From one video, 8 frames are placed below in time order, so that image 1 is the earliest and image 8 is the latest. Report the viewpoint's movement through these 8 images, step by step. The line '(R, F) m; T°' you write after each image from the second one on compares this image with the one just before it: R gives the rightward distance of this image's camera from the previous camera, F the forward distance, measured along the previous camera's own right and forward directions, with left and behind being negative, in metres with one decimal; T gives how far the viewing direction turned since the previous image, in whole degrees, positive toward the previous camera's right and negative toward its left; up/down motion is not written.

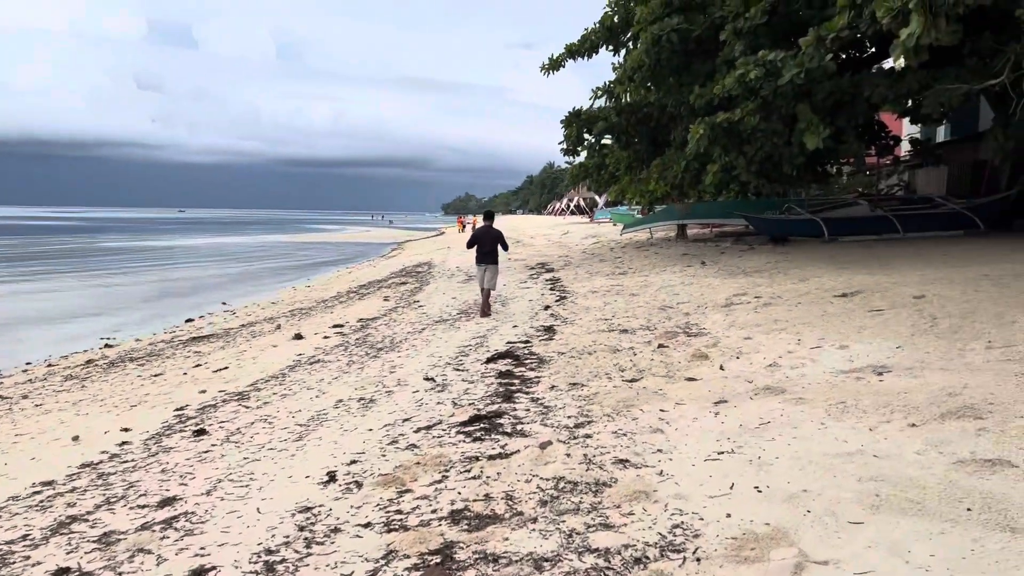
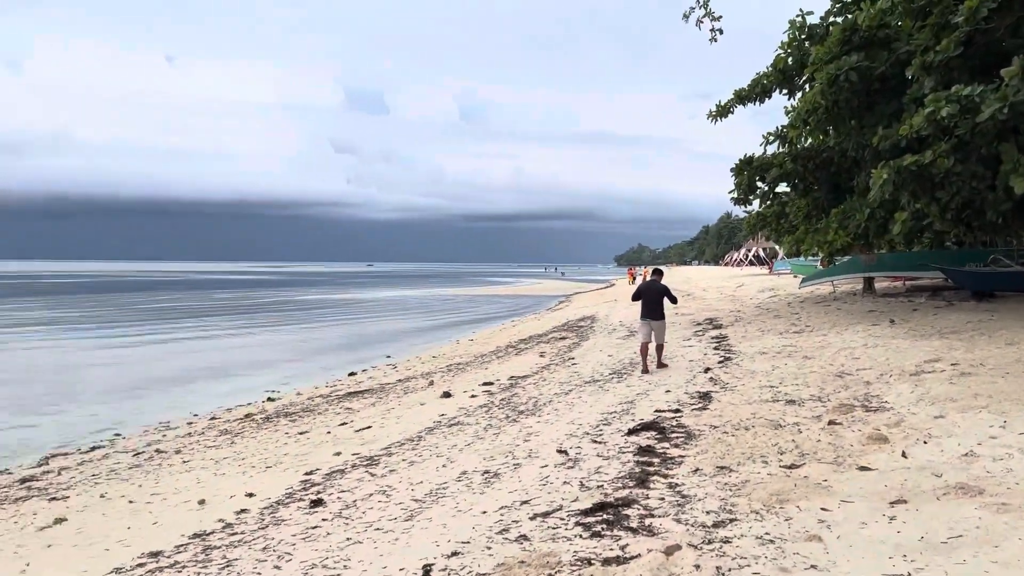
(+0.4, +0.9) m; -12°
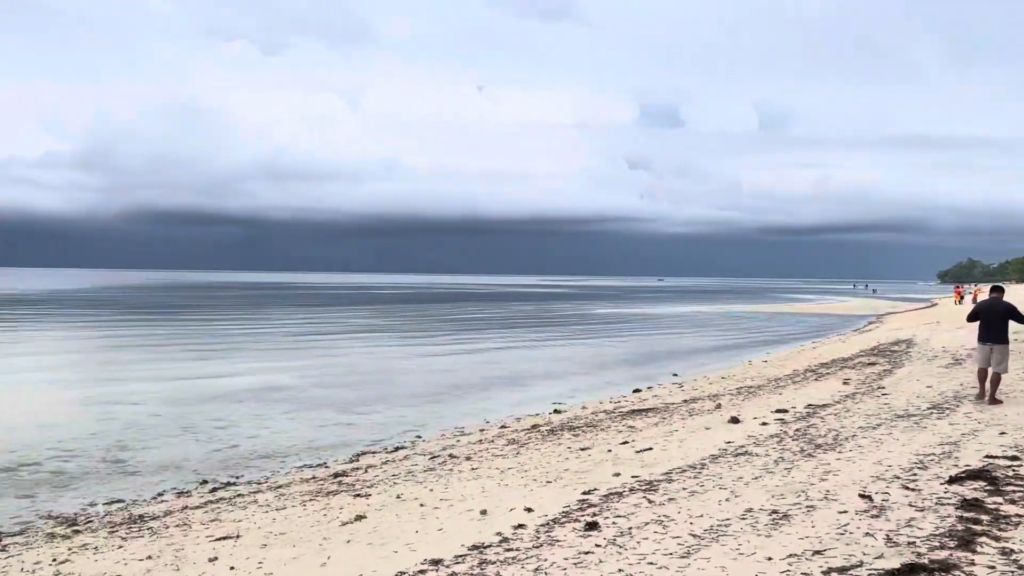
(+0.1, +0.4) m; -20°
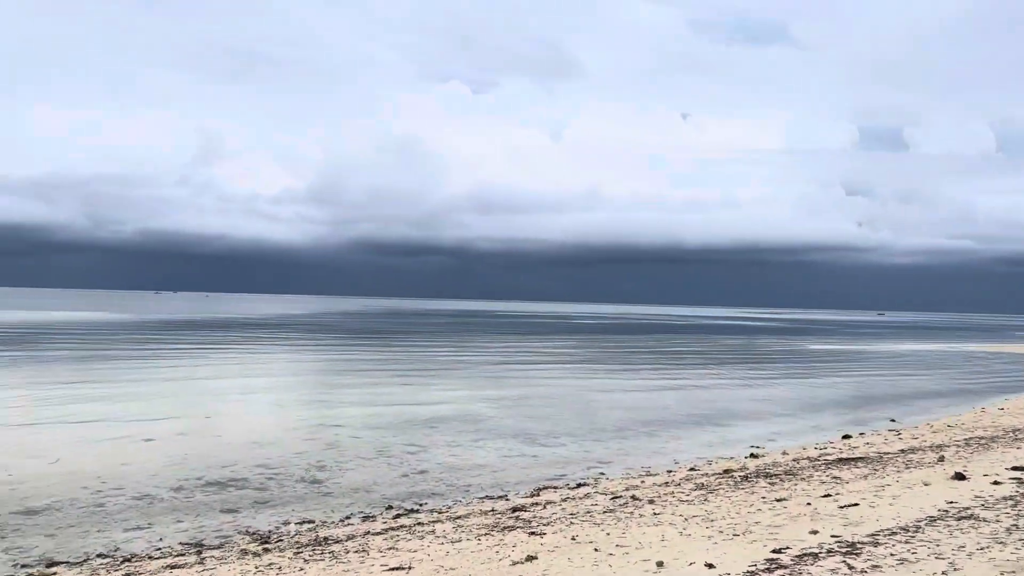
(+0.2, +0.4) m; -14°
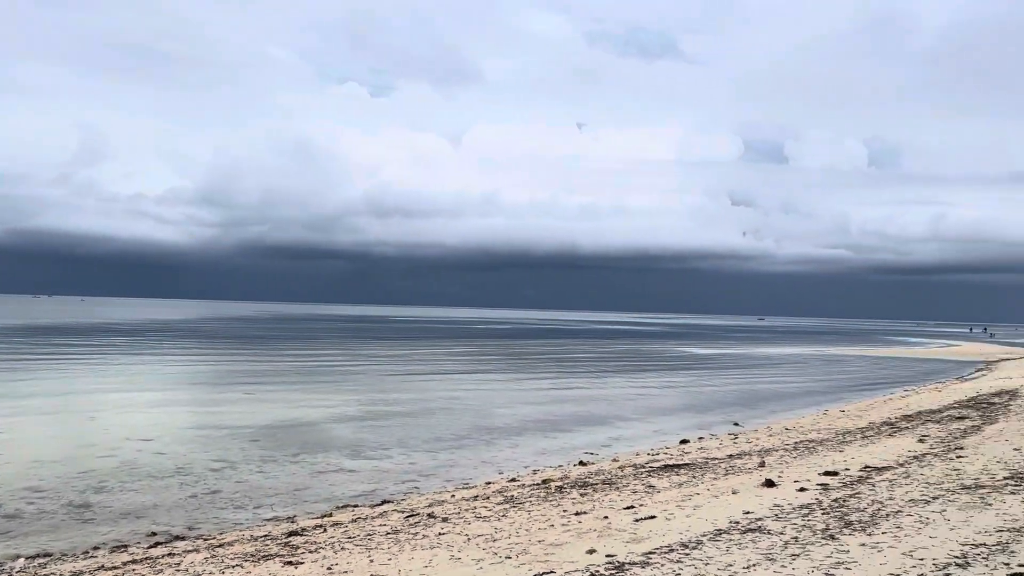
(+1.6, +0.8) m; +7°
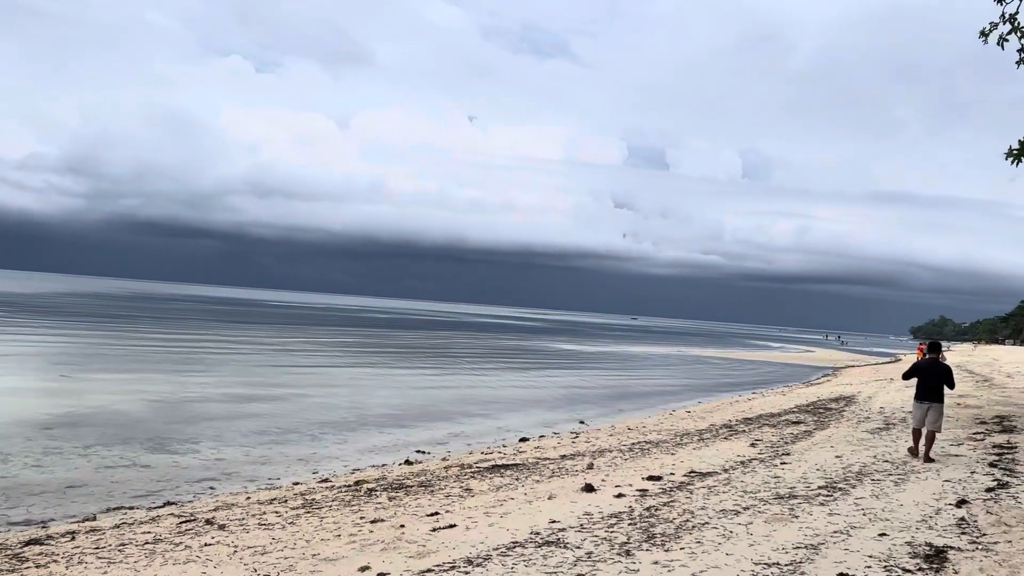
(+1.0, +0.9) m; +8°
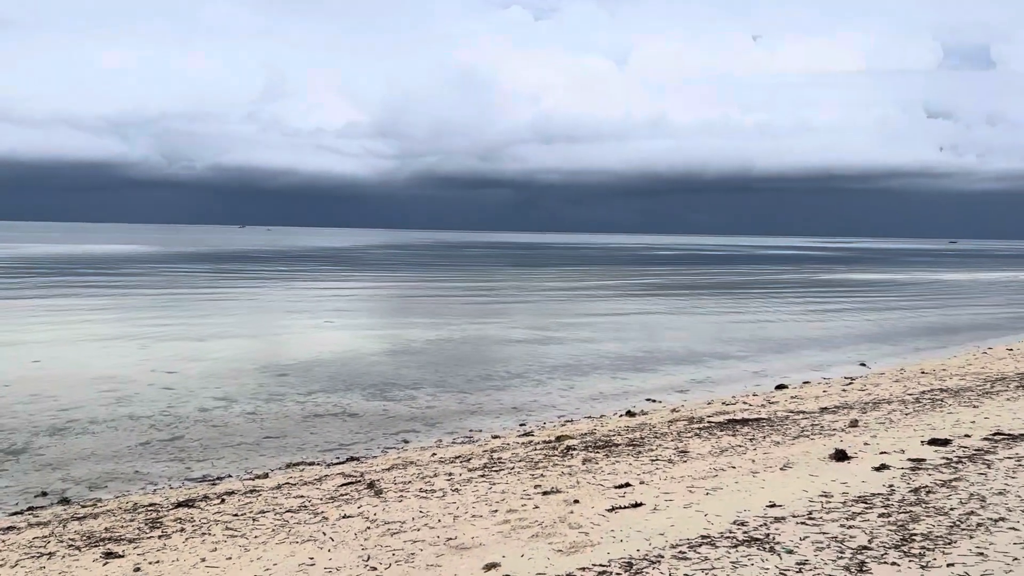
(+0.9, +2.4) m; -19°
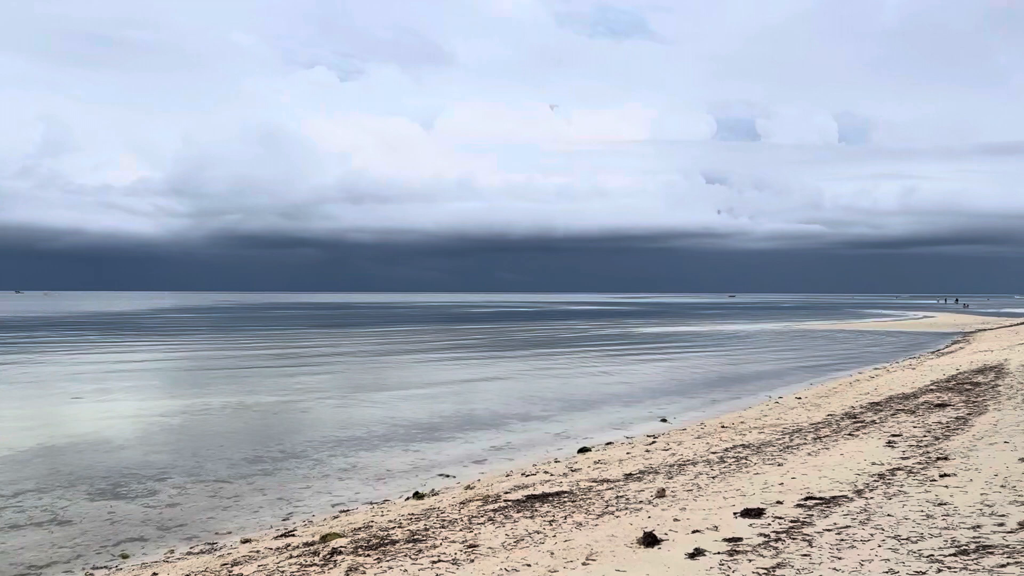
(+0.7, +1.8) m; +13°
